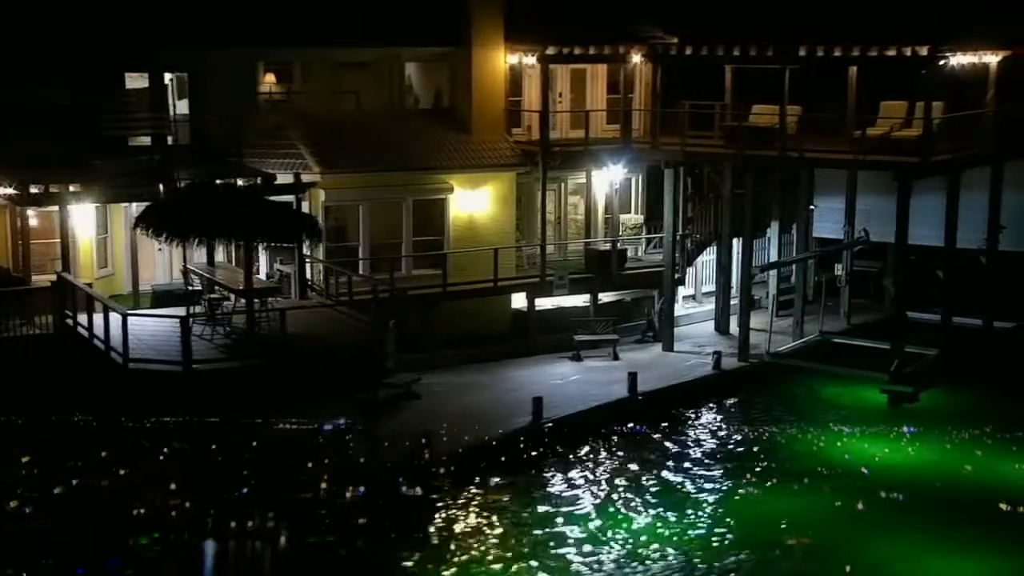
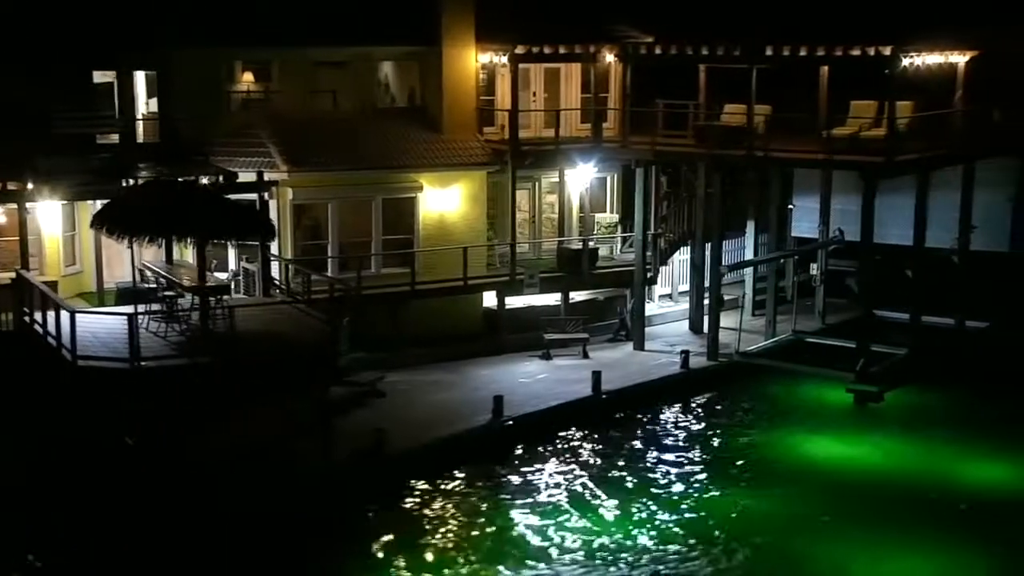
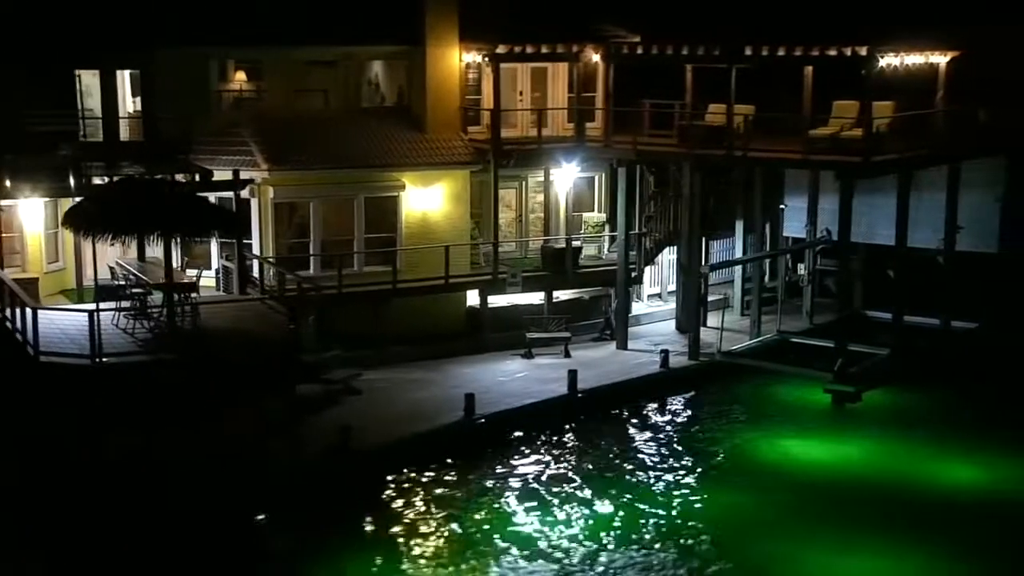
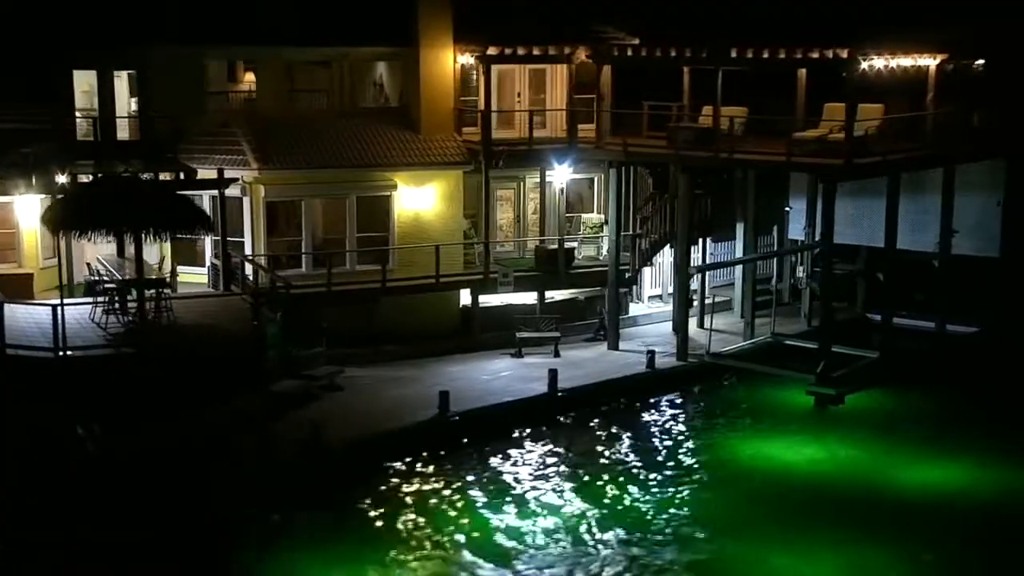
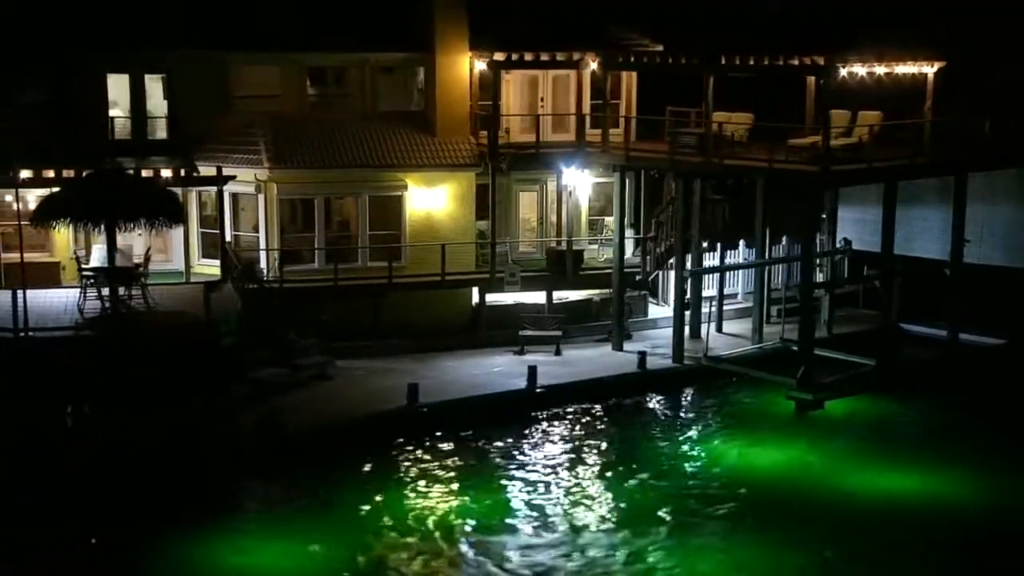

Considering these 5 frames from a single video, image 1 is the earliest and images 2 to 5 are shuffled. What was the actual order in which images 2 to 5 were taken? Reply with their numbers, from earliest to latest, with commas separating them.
2, 3, 4, 5
